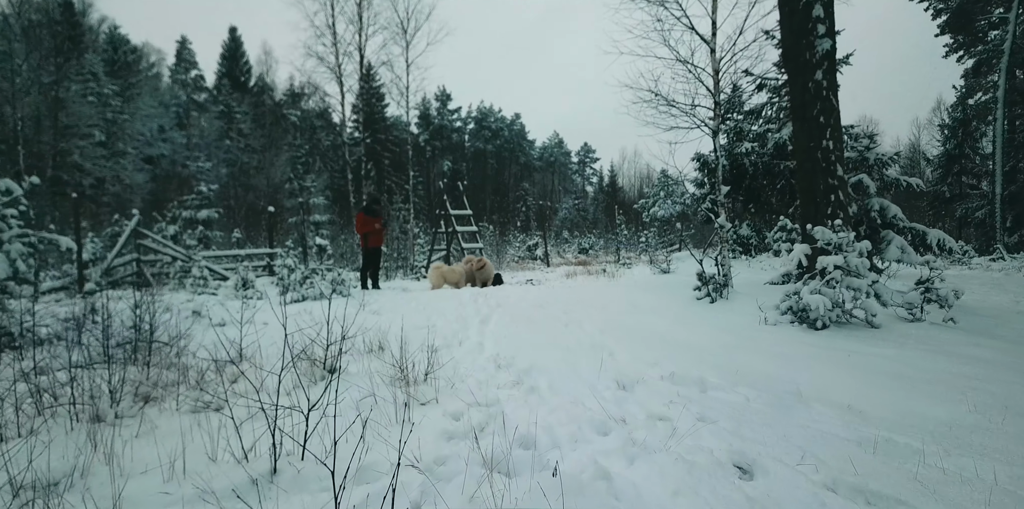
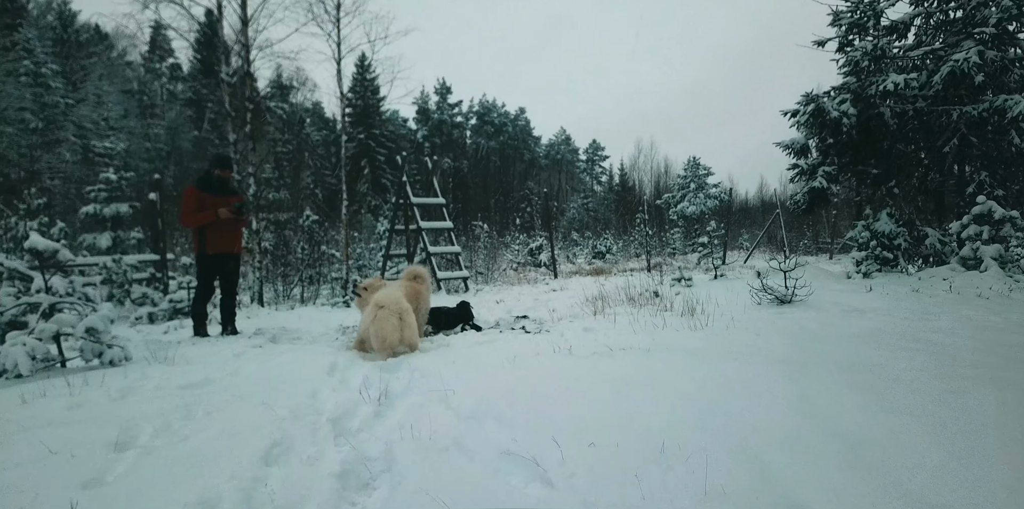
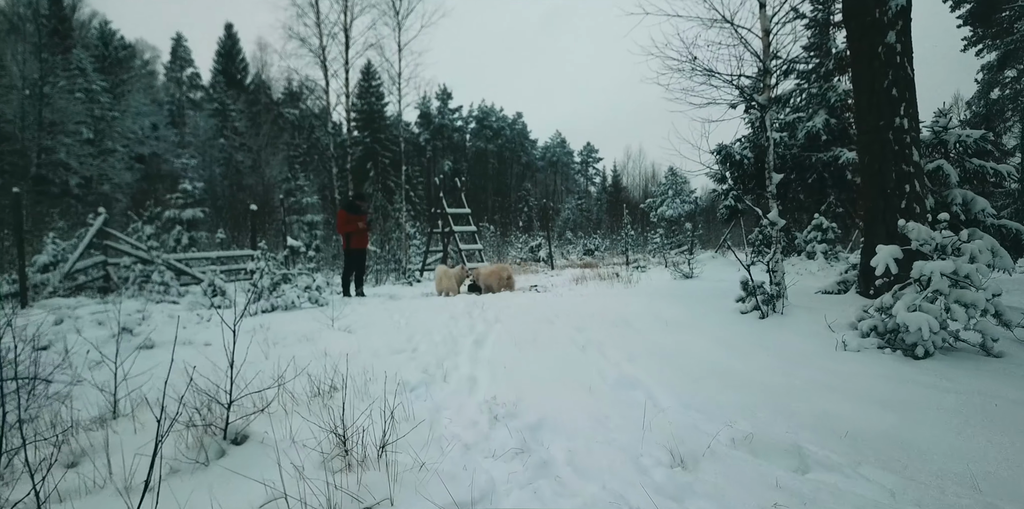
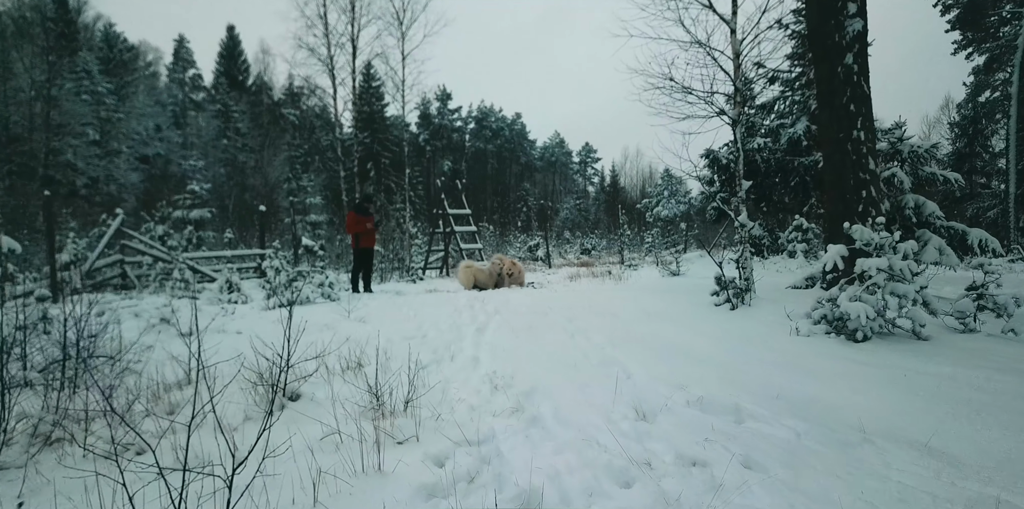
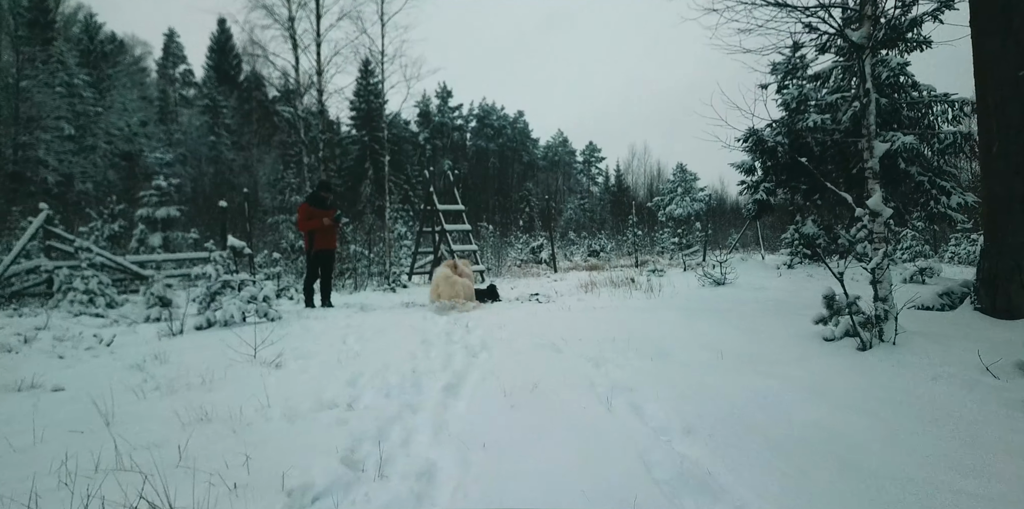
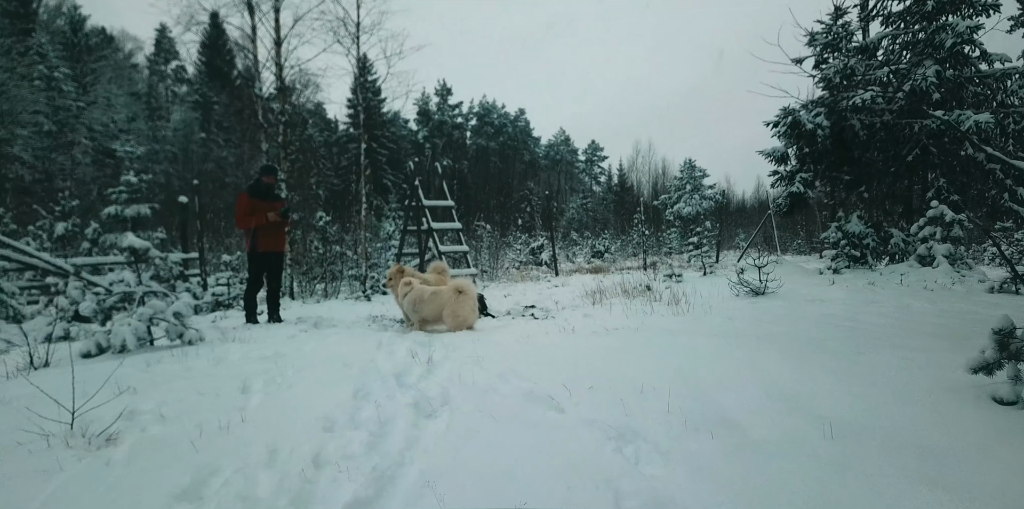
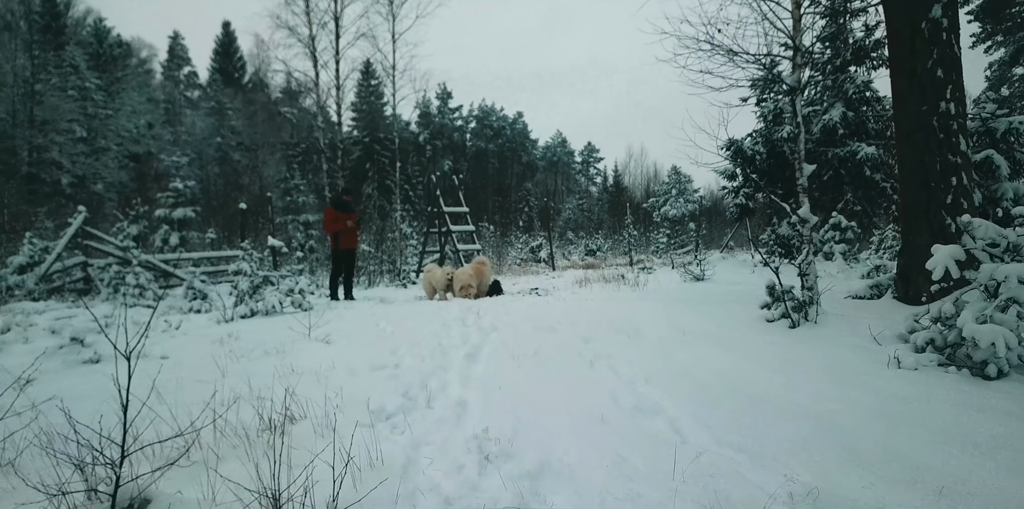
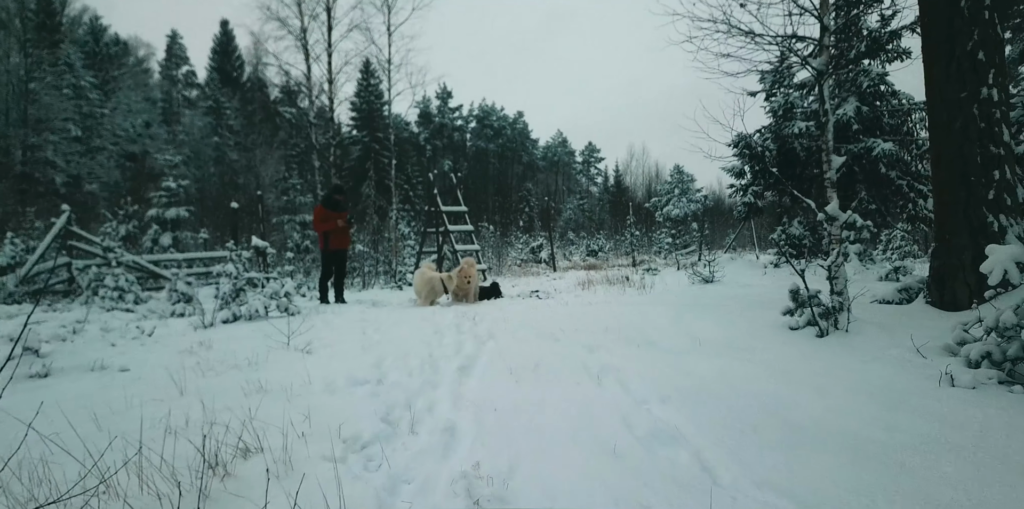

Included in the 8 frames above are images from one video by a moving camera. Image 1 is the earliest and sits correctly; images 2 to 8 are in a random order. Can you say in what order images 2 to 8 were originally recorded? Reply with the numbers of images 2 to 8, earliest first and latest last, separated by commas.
4, 3, 7, 8, 5, 6, 2
